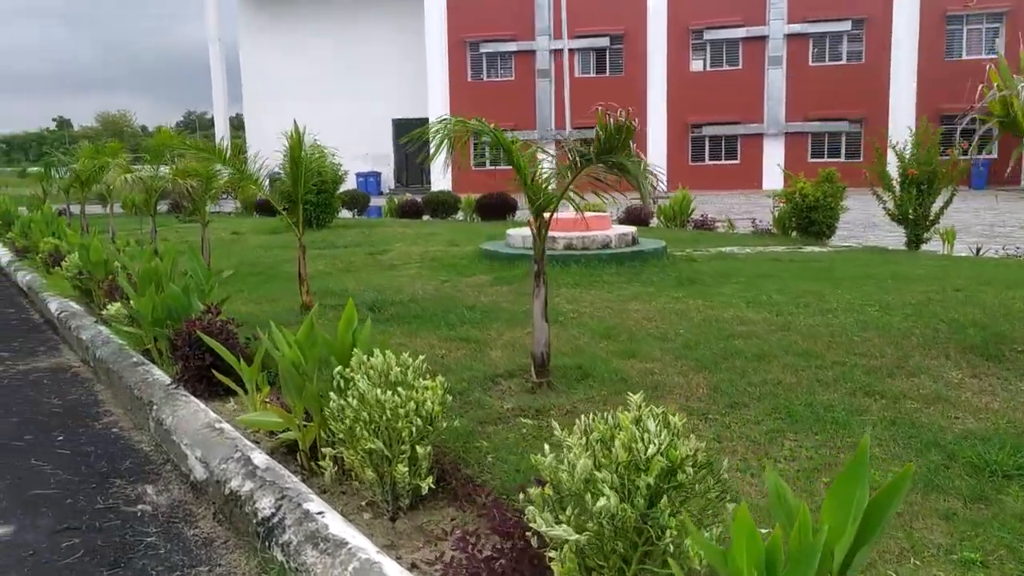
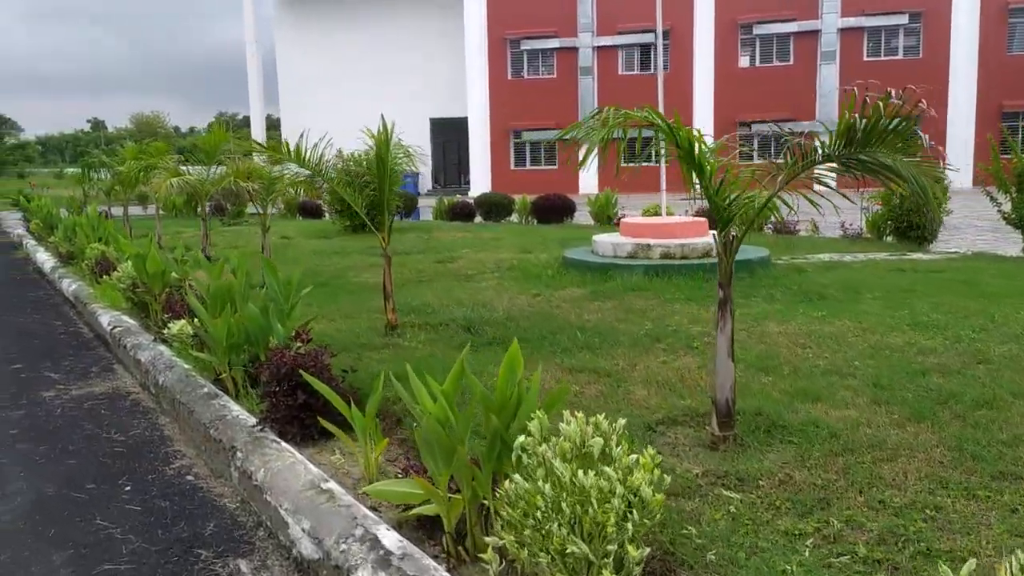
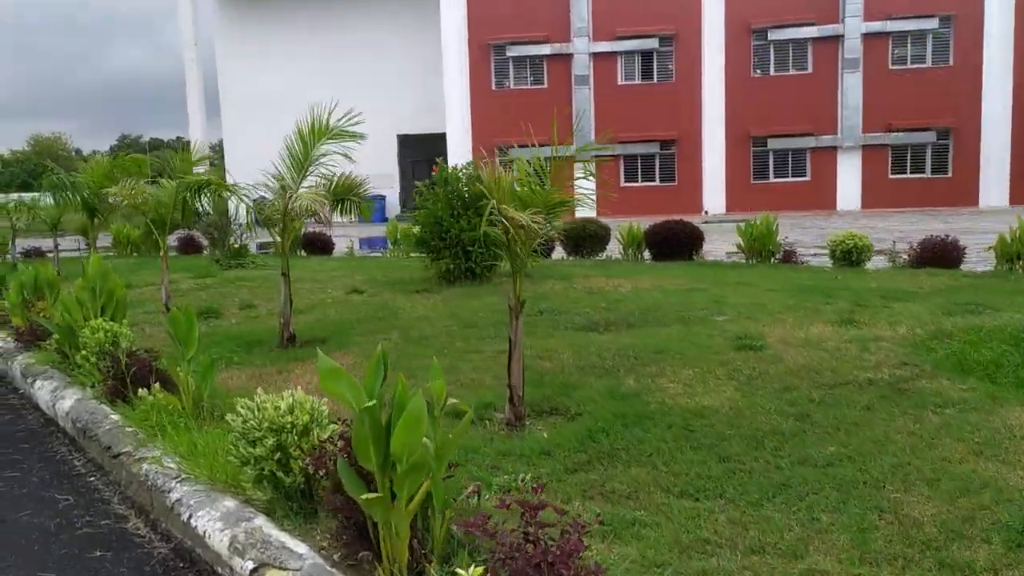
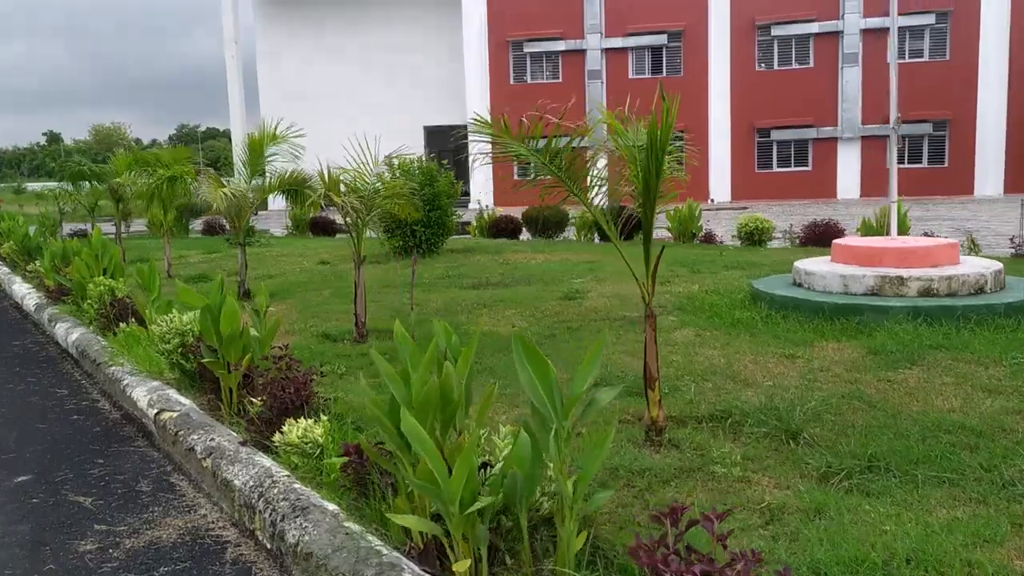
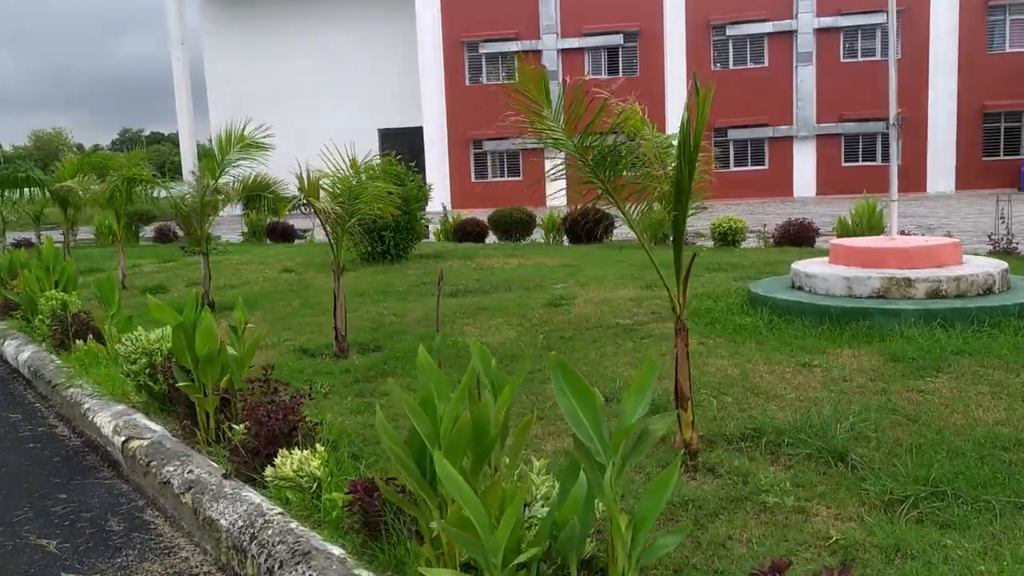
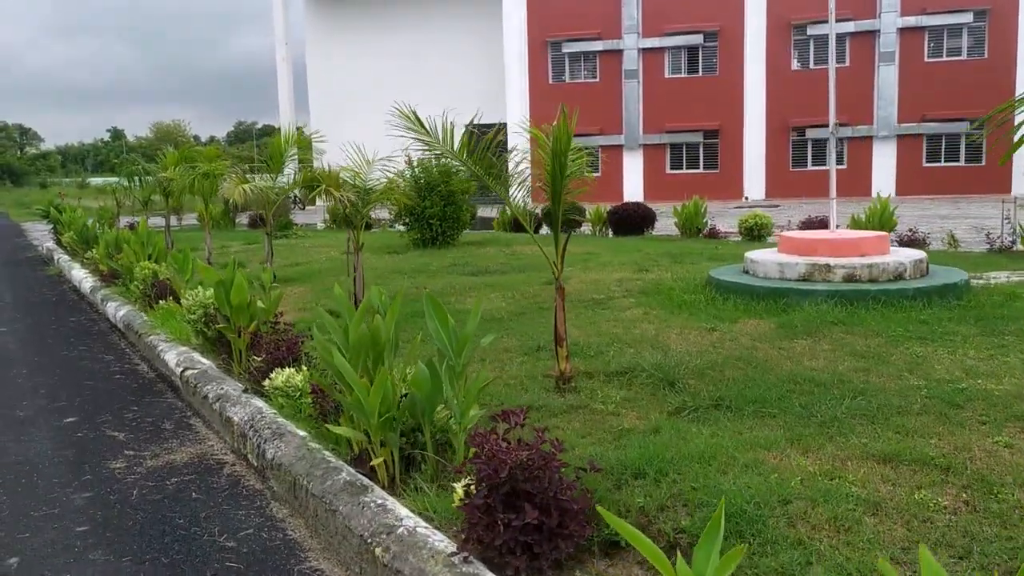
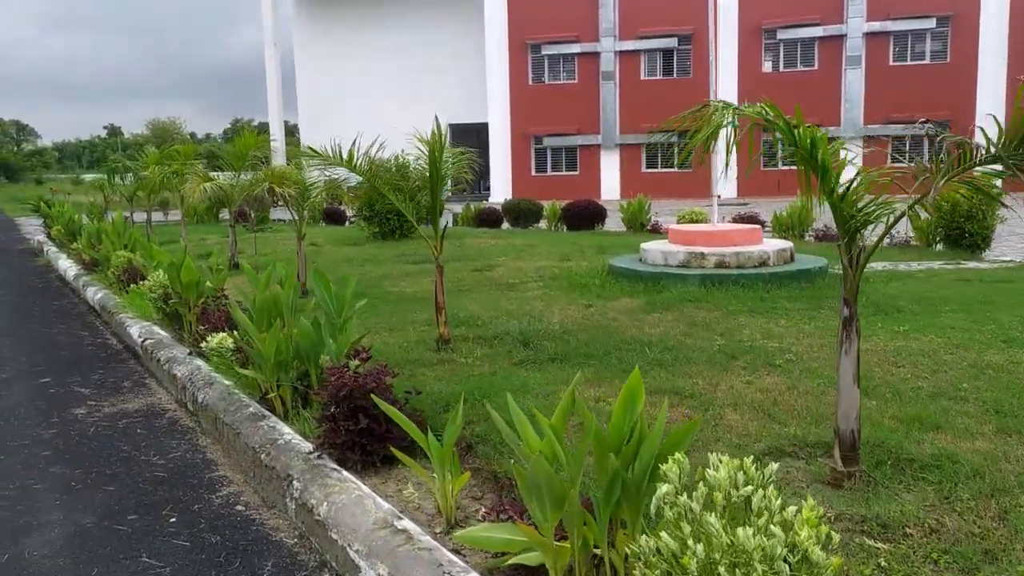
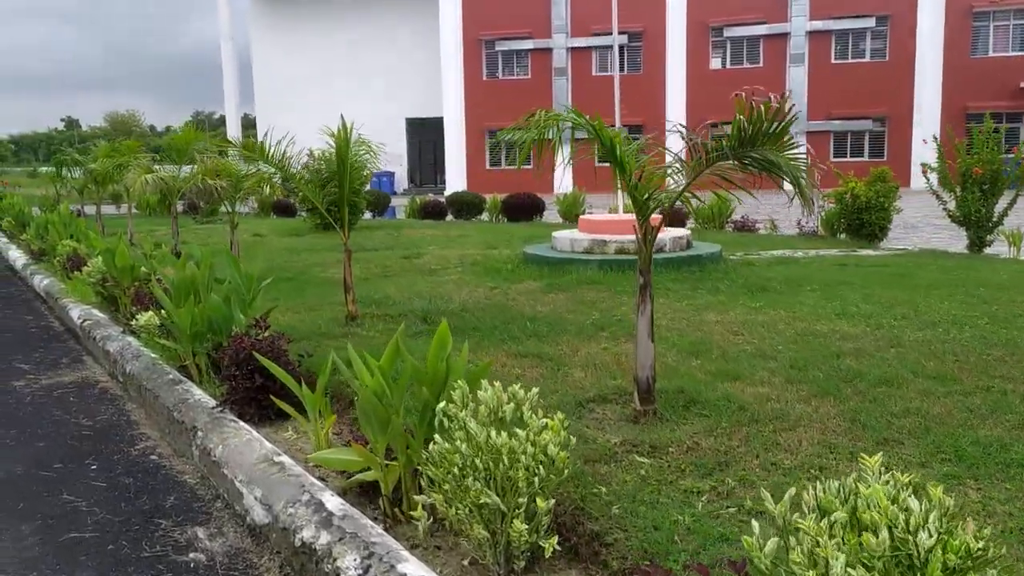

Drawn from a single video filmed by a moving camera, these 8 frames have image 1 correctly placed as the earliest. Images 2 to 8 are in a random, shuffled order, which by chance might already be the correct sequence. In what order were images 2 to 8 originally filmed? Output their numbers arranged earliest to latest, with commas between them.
8, 2, 7, 6, 4, 5, 3
